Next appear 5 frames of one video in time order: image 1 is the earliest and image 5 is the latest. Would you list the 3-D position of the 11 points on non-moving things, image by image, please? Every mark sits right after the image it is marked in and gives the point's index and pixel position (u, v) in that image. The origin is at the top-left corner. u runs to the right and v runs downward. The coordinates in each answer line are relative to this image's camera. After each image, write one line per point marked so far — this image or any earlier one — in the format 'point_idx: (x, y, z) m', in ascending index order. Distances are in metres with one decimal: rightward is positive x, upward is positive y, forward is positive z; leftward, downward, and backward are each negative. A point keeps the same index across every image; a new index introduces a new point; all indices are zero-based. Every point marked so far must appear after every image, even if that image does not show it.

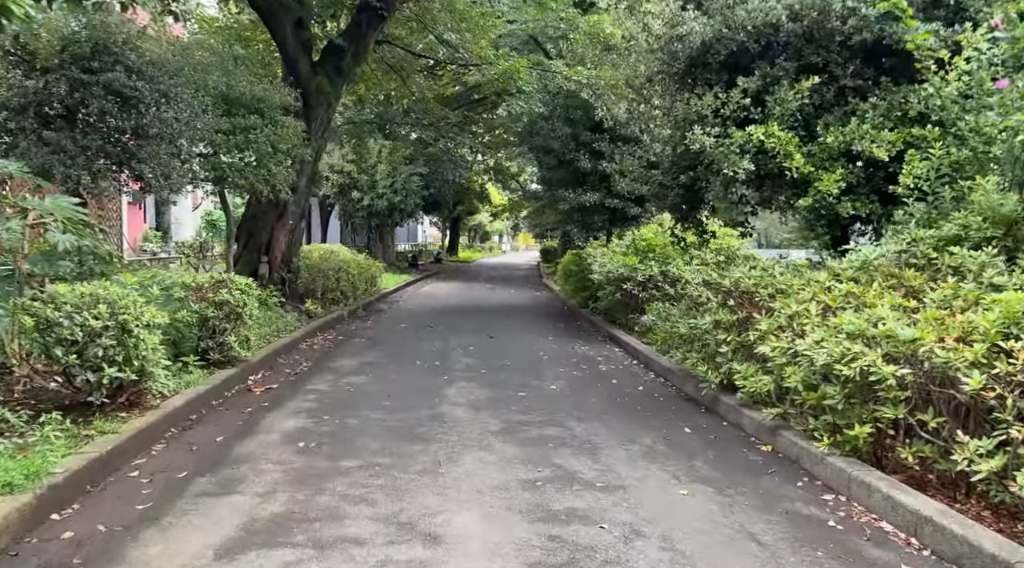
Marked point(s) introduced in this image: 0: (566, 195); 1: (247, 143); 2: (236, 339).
0: (+1.1, +1.7, +14.4) m
1: (-3.9, +2.1, +10.9) m
2: (-3.0, -0.6, +7.8) m
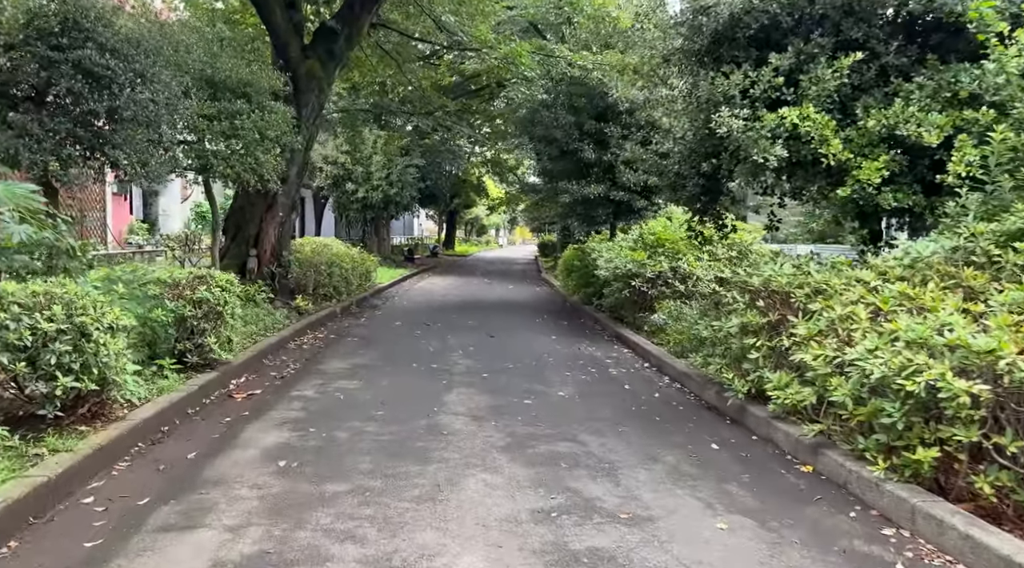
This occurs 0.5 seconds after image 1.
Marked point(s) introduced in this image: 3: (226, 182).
0: (+1.1, +1.8, +13.8) m
1: (-3.9, +2.2, +10.2) m
2: (-2.9, -0.6, +7.2) m
3: (-4.2, +1.5, +10.9) m
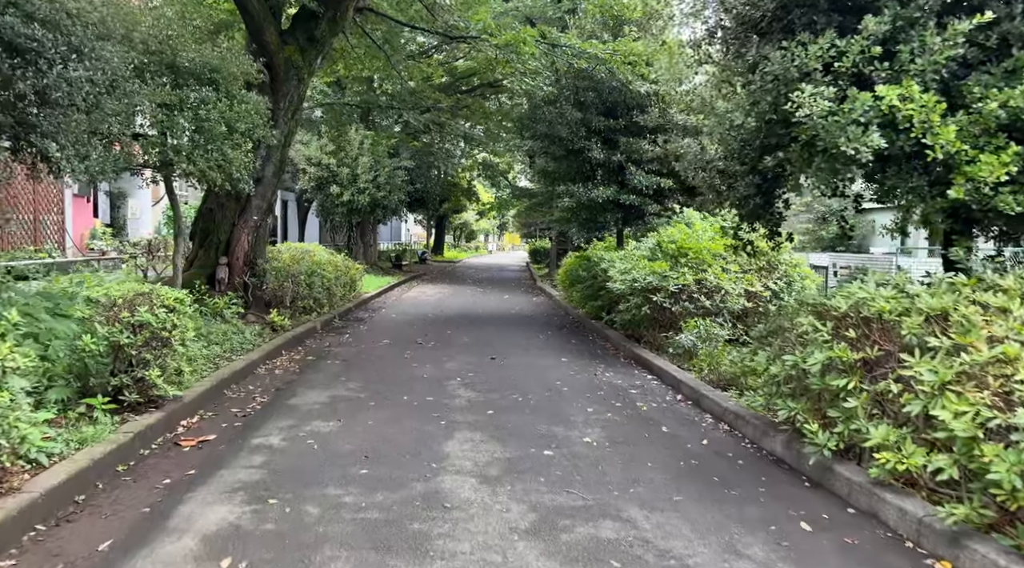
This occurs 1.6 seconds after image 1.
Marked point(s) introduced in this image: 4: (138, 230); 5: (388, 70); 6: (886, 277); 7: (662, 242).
0: (+1.1, +1.6, +12.5) m
1: (-3.9, +2.0, +8.9) m
2: (-2.8, -0.7, +5.9) m
3: (-4.2, +1.3, +9.5) m
4: (-9.9, +1.4, +19.3) m
5: (-2.6, +4.5, +15.4) m
6: (+2.5, 0.0, +4.9) m
7: (+2.1, +0.6, +10.2) m
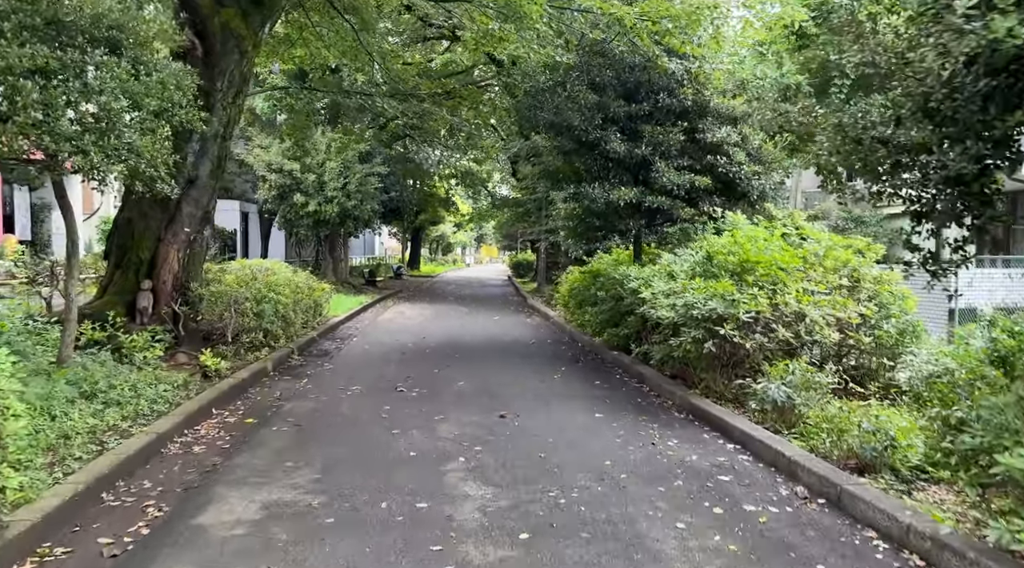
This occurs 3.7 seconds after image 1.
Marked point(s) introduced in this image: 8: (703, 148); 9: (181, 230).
0: (+1.1, +1.3, +10.2) m
1: (-3.7, +1.7, +6.4) m
2: (-2.6, -1.0, +3.4) m
3: (-4.1, +1.0, +7.0) m
4: (-10.1, +0.8, +16.6) m
5: (-2.8, +4.1, +12.9) m
6: (+2.8, -0.1, +2.6) m
7: (+2.2, +0.3, +7.9) m
8: (+2.6, +1.9, +10.1) m
9: (-4.1, +0.7, +9.0) m
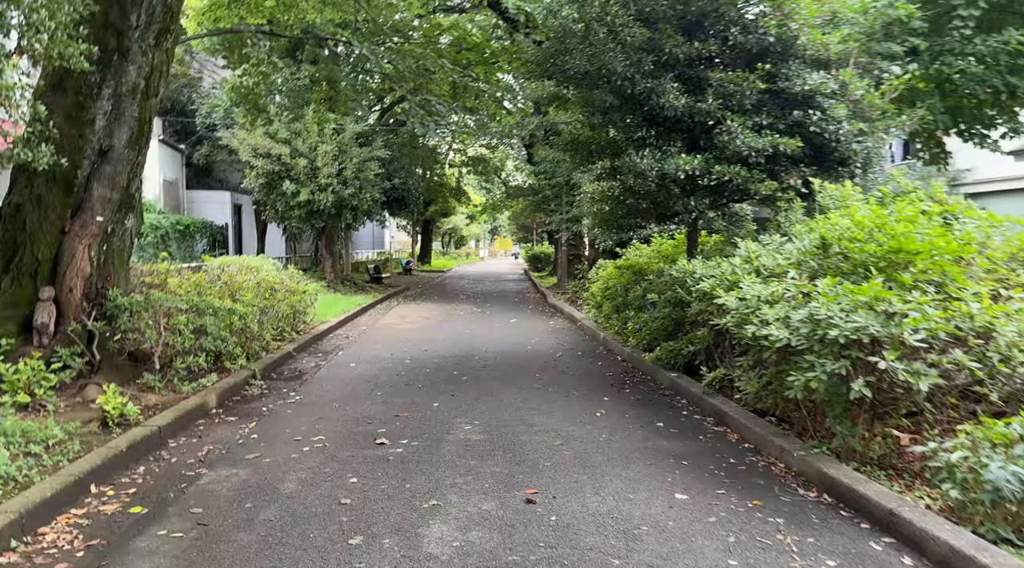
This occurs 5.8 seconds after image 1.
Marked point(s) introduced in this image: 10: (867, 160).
0: (+1.3, +1.3, +7.7) m
1: (-3.6, +1.6, +4.1) m
2: (-2.4, -1.1, +1.1) m
3: (-3.9, +0.9, +4.7) m
4: (-9.7, +0.8, +14.4) m
5: (-2.5, +4.1, +10.5) m
6: (+2.9, -0.2, +0.1) m
7: (+2.4, +0.3, +5.4) m
8: (+2.9, +1.9, +7.6) m
9: (-3.9, +0.6, +6.7) m
10: (+3.7, +1.3, +7.7) m
